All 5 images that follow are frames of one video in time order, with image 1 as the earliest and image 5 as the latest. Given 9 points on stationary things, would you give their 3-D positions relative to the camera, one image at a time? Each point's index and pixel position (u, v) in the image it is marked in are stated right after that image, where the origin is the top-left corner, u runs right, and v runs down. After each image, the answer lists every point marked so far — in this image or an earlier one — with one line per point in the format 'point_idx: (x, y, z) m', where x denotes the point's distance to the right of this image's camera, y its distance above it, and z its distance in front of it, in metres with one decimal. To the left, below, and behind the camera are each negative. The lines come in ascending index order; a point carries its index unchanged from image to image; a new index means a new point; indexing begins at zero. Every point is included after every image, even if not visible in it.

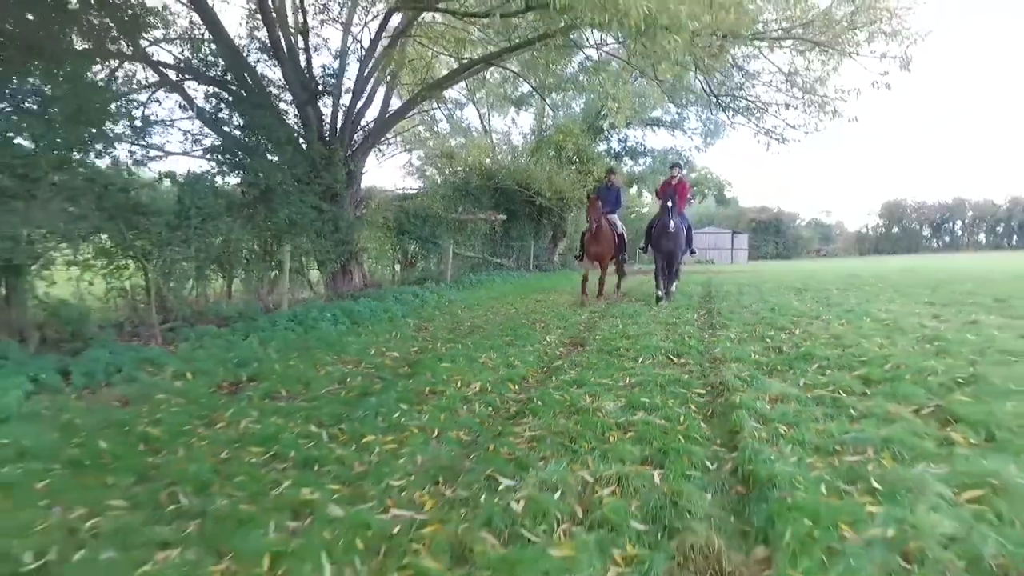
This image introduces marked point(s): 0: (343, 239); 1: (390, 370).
0: (-2.9, +0.8, +11.1) m
1: (-1.0, -0.7, +5.5) m
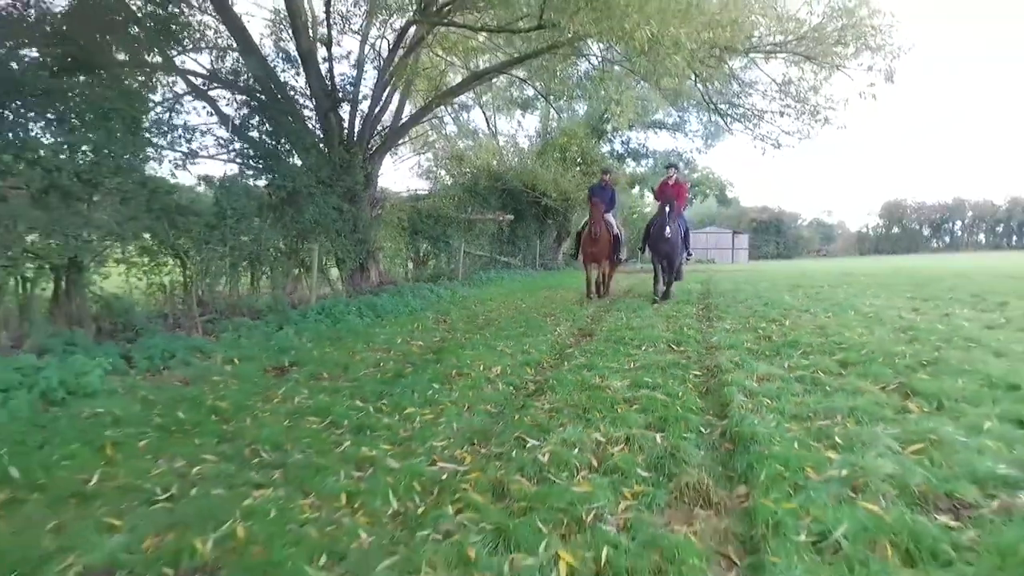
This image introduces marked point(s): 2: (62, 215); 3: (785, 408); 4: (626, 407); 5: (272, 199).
0: (-2.7, +0.9, +11.7) m
1: (-0.9, -0.6, +6.1) m
2: (-4.4, +0.7, +6.3) m
3: (+1.7, -0.7, +3.9) m
4: (+0.7, -0.8, +4.2) m
5: (-3.6, +1.3, +9.5) m
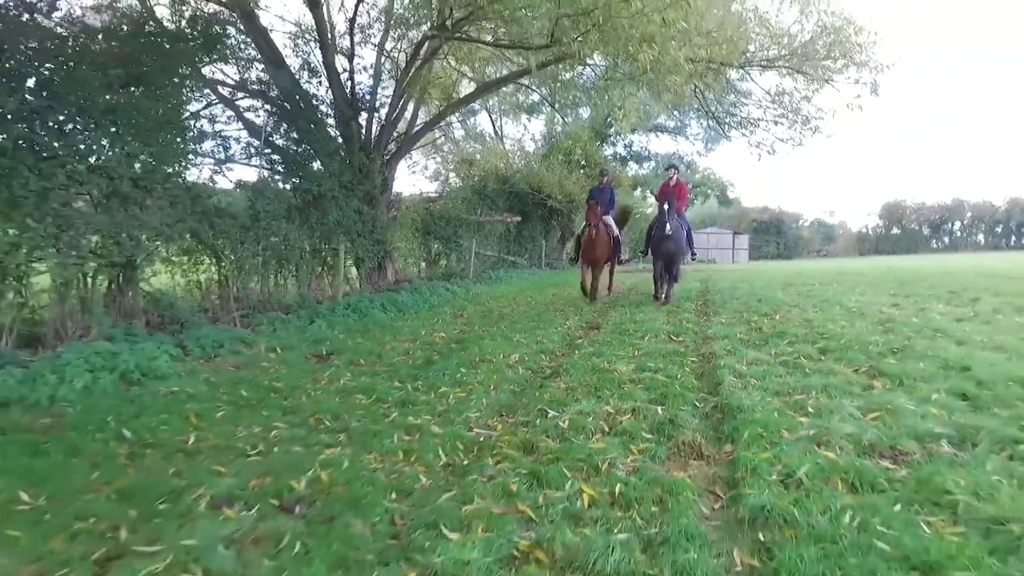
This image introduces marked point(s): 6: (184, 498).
0: (-2.6, +0.9, +12.4) m
1: (-0.7, -0.6, +6.7) m
2: (-4.2, +0.8, +7.0) m
3: (+1.8, -0.7, +4.5) m
4: (+0.9, -0.7, +4.8) m
5: (-3.4, +1.4, +10.2) m
6: (-1.6, -1.0, +3.0) m
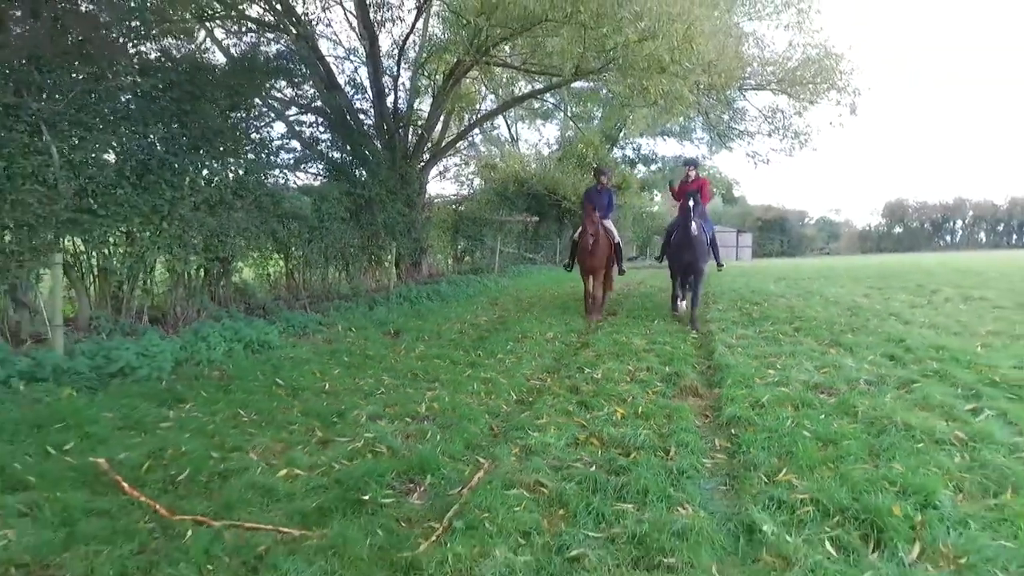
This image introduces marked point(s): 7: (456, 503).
0: (-2.1, +1.1, +13.8) m
1: (-0.3, -0.5, +8.2) m
2: (-3.8, +0.9, +8.5) m
3: (+2.2, -0.6, +6.0) m
4: (+1.3, -0.6, +6.3) m
5: (-2.9, +1.5, +11.6) m
6: (-1.2, -0.9, +4.5) m
7: (-0.3, -1.0, +3.0) m
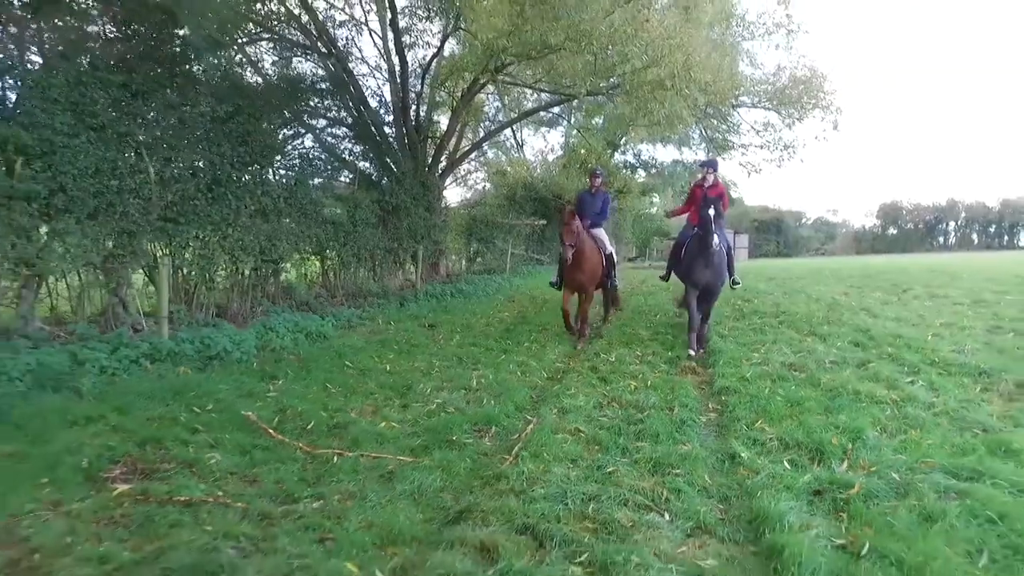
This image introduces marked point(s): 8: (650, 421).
0: (-1.8, +1.1, +14.9) m
1: (0.0, -0.5, +9.3) m
2: (-3.5, +0.9, +9.6) m
3: (+2.5, -0.6, +7.1) m
4: (+1.6, -0.6, +7.4) m
5: (-2.6, +1.5, +12.7) m
6: (-0.9, -0.9, +5.6) m
7: (0.0, -1.0, +4.1) m
8: (+1.0, -0.9, +4.4) m
